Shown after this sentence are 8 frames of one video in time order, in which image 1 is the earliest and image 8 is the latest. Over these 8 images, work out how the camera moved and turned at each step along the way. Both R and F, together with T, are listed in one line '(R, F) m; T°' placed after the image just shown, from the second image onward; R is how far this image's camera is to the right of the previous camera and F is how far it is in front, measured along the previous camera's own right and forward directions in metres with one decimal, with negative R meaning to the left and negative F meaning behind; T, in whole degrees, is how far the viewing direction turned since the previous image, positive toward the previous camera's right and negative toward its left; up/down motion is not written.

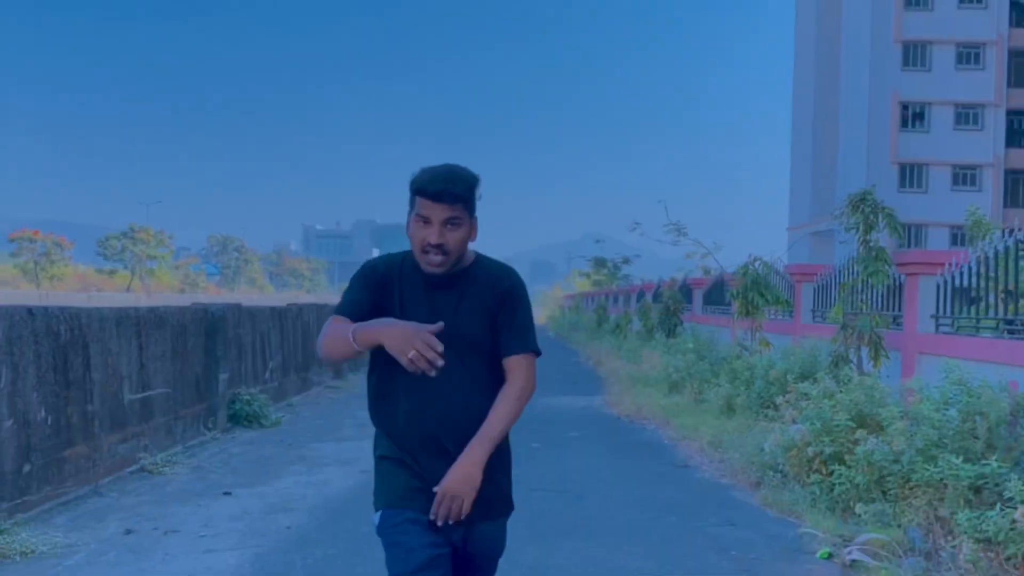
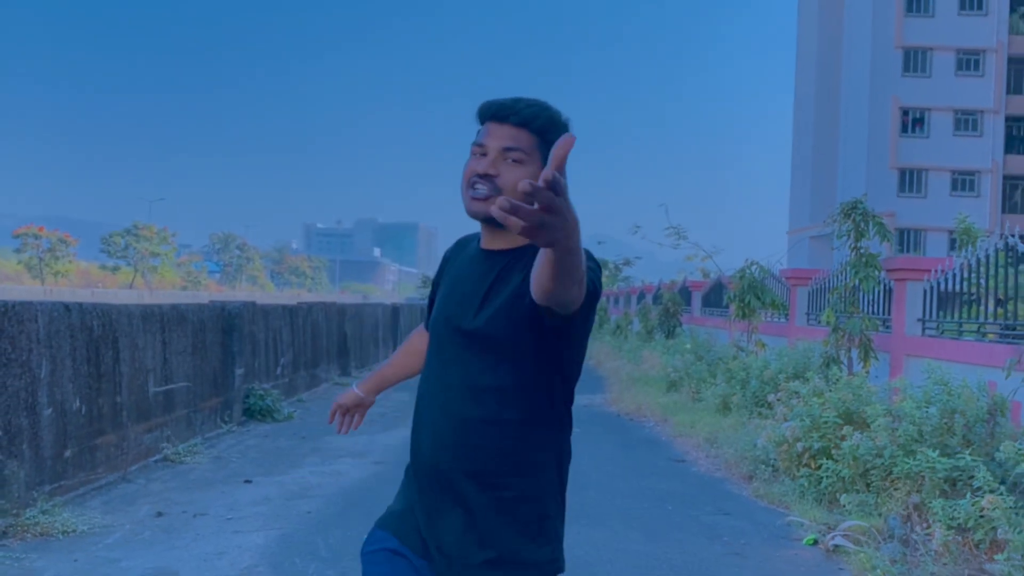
(-0.1, -0.4) m; 0°
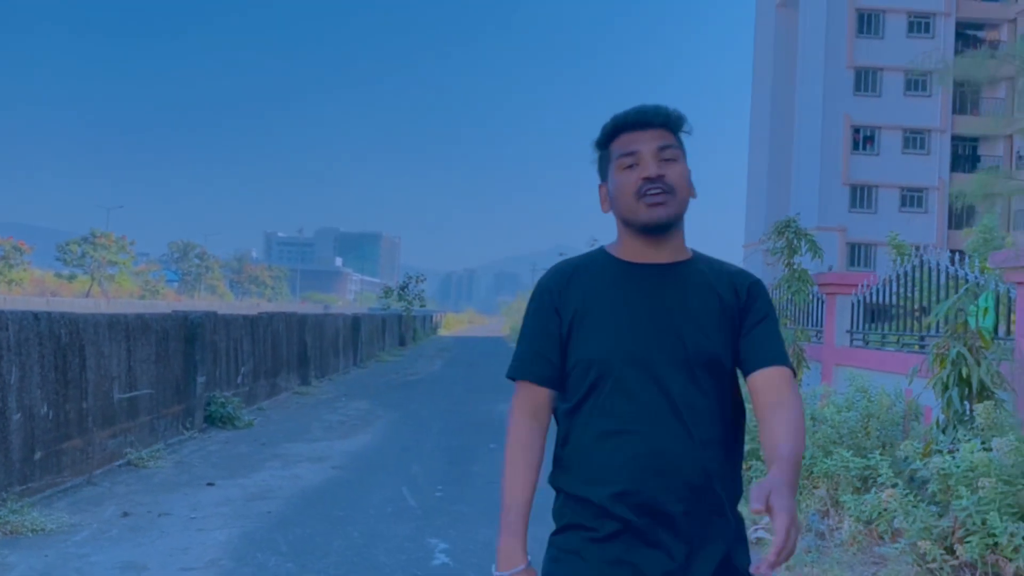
(+0.1, -0.4) m; +2°
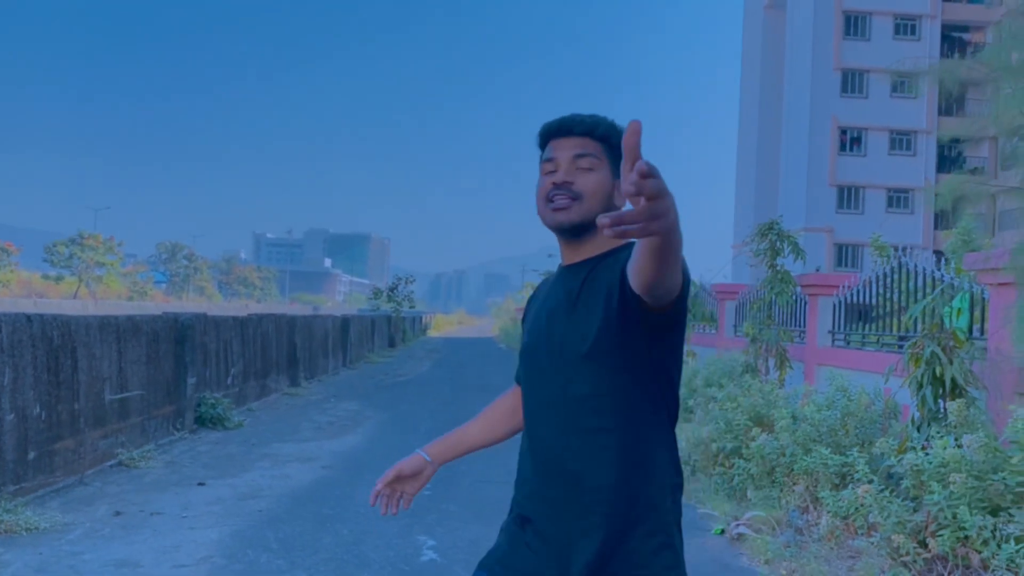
(0.0, -0.1) m; +1°
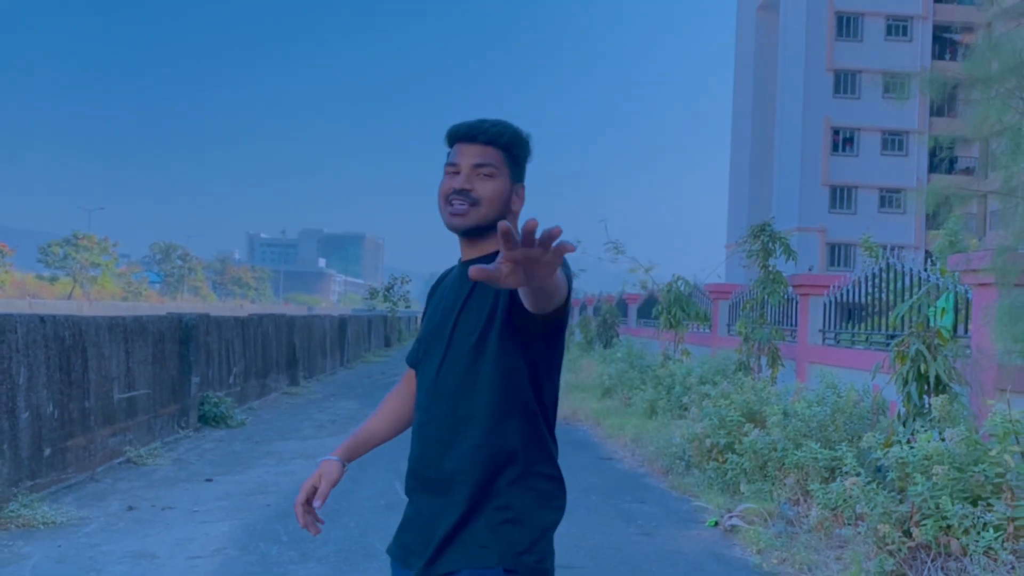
(0.0, -0.2) m; 0°
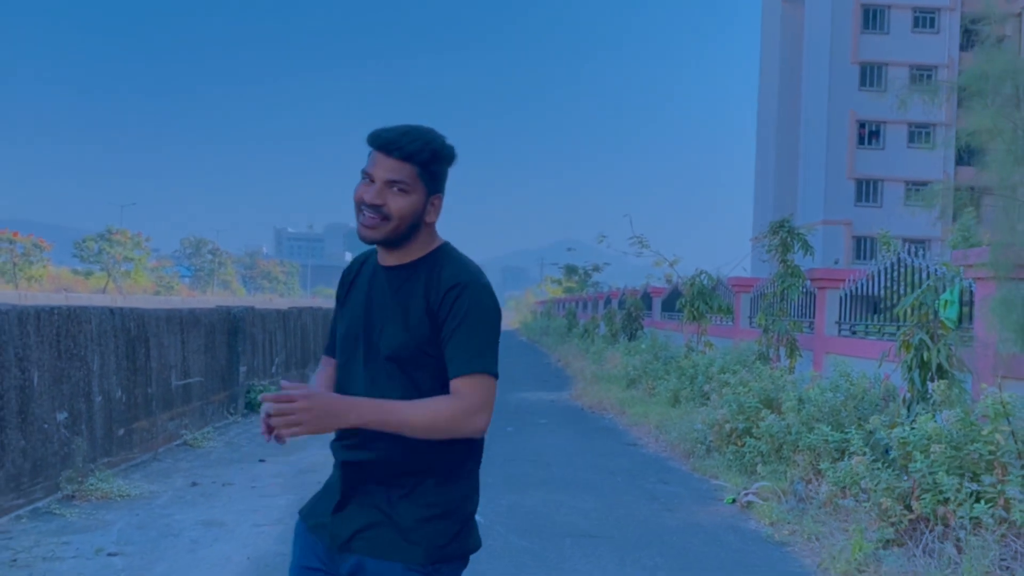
(0.0, -0.5) m; -2°
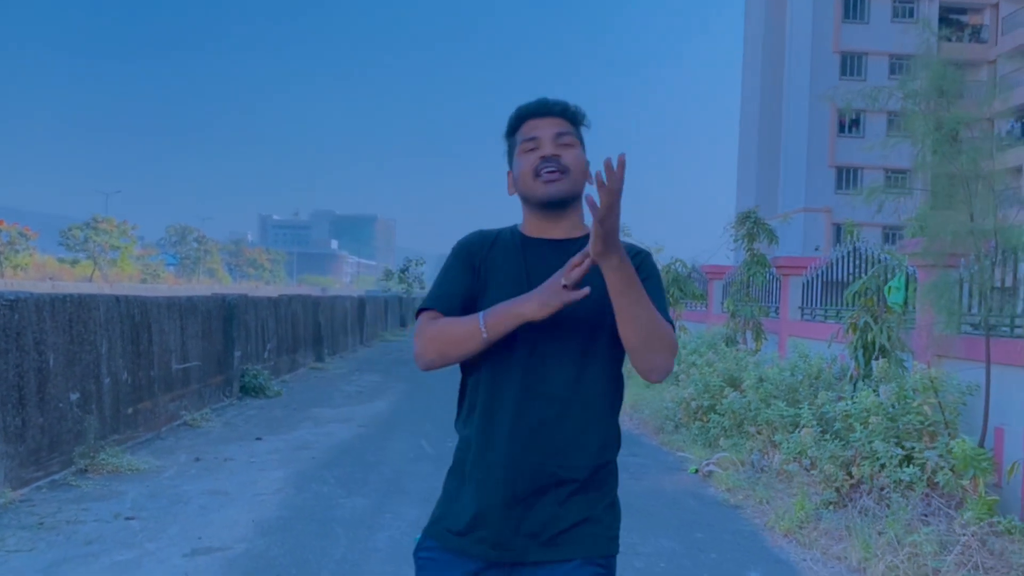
(+0.1, -0.6) m; +1°
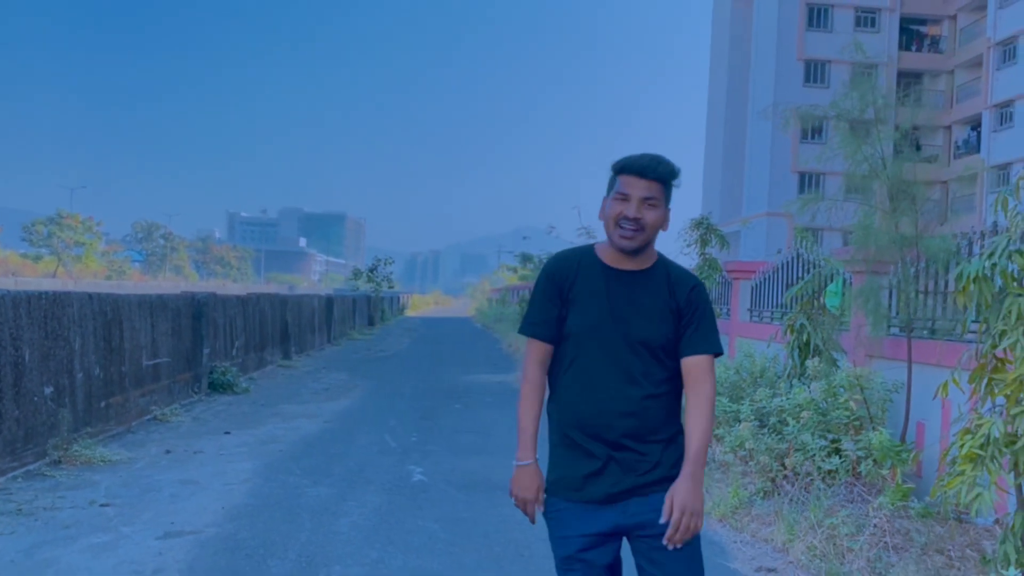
(+0.1, -0.4) m; +2°
